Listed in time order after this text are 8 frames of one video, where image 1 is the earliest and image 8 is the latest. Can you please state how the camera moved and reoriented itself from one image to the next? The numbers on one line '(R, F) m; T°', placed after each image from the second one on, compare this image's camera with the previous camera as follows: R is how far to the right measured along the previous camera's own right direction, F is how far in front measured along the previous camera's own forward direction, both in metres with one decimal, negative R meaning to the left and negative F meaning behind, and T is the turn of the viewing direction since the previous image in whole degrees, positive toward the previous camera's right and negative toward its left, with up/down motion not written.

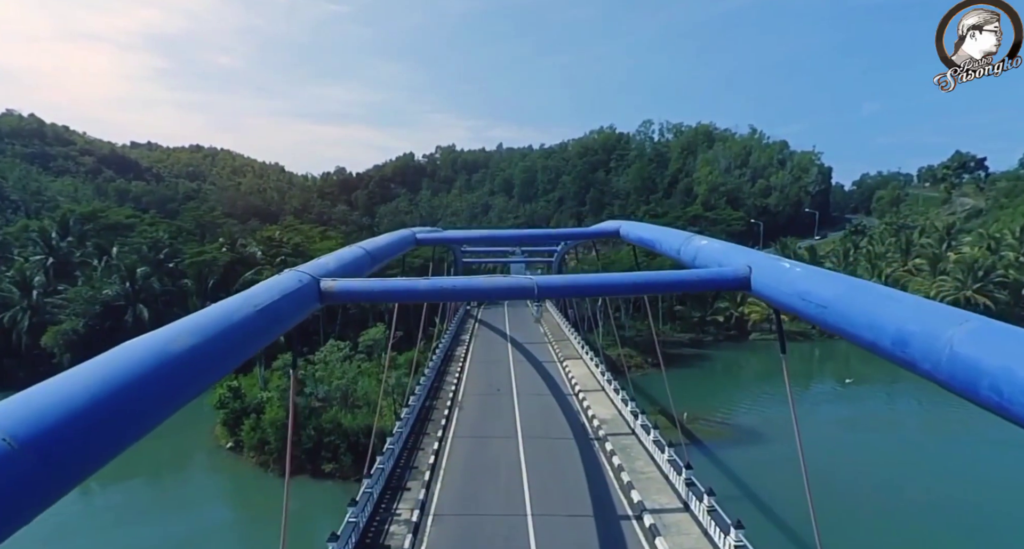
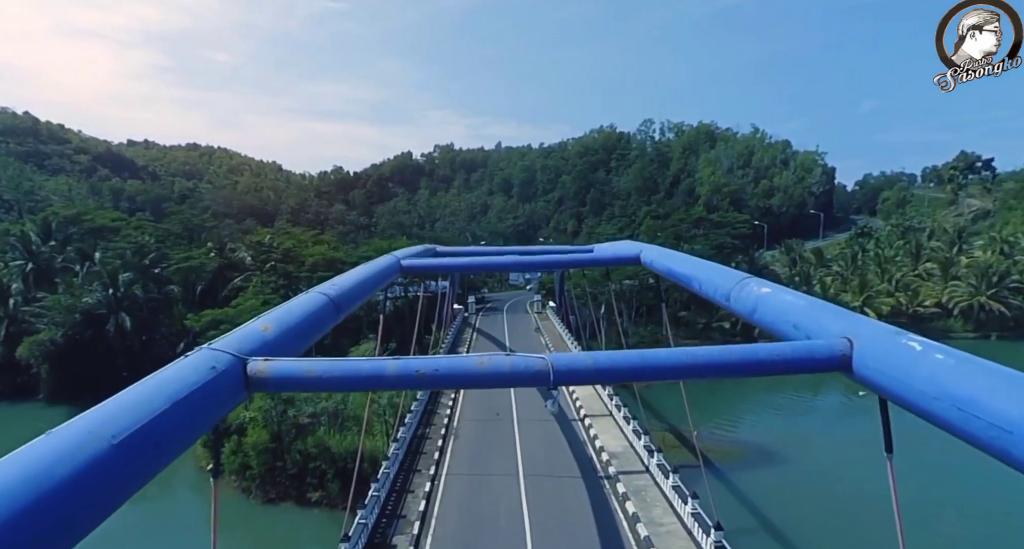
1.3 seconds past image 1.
(-0.1, +1.6) m; 0°
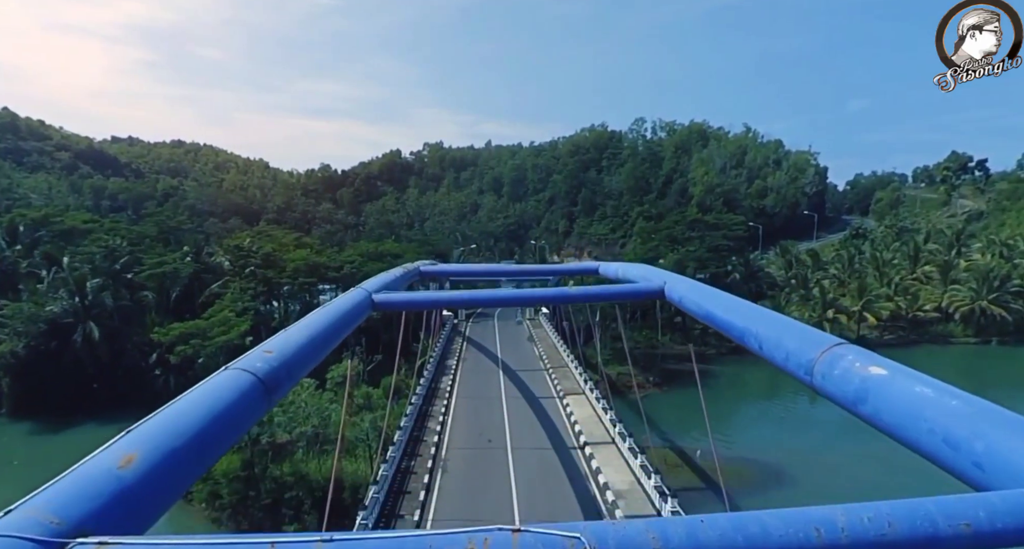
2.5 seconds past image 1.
(-0.1, +1.6) m; +1°
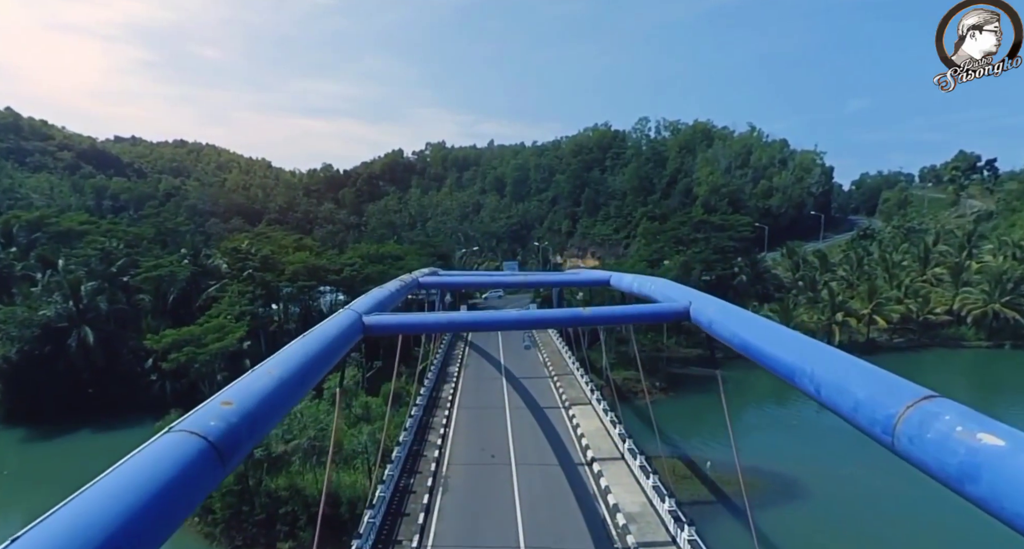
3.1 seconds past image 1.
(-0.1, +0.8) m; 0°
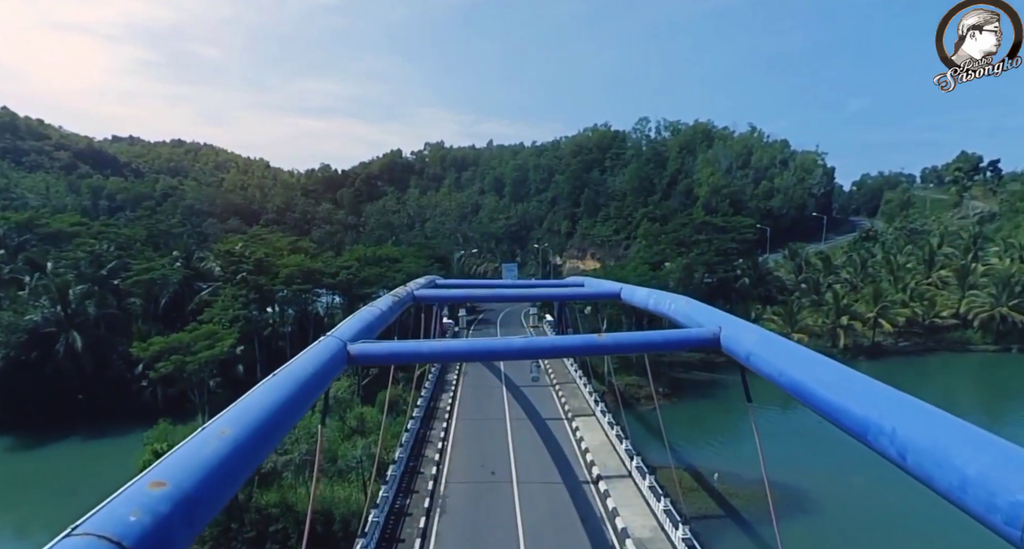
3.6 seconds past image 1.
(-0.1, +0.8) m; 0°
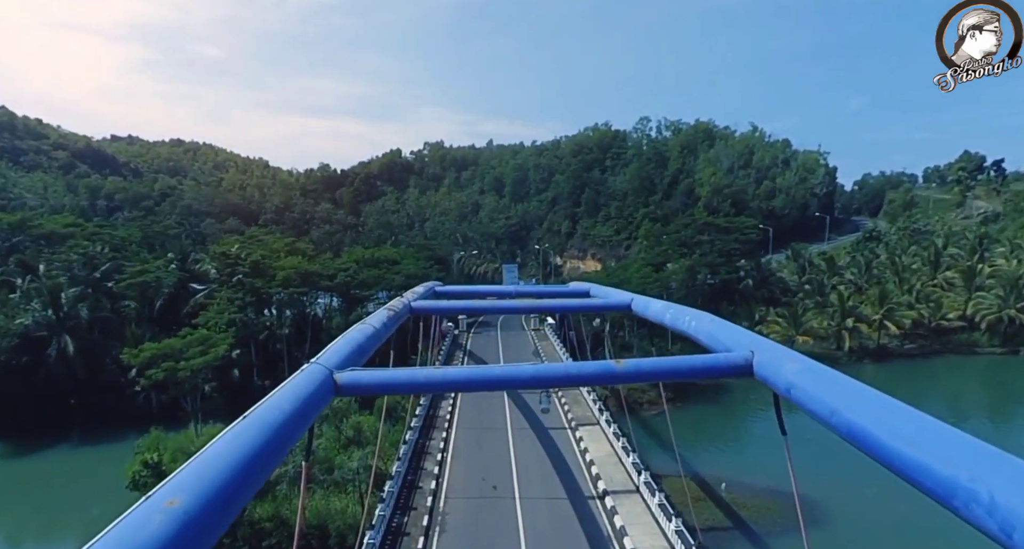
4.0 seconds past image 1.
(-0.1, +0.6) m; 0°
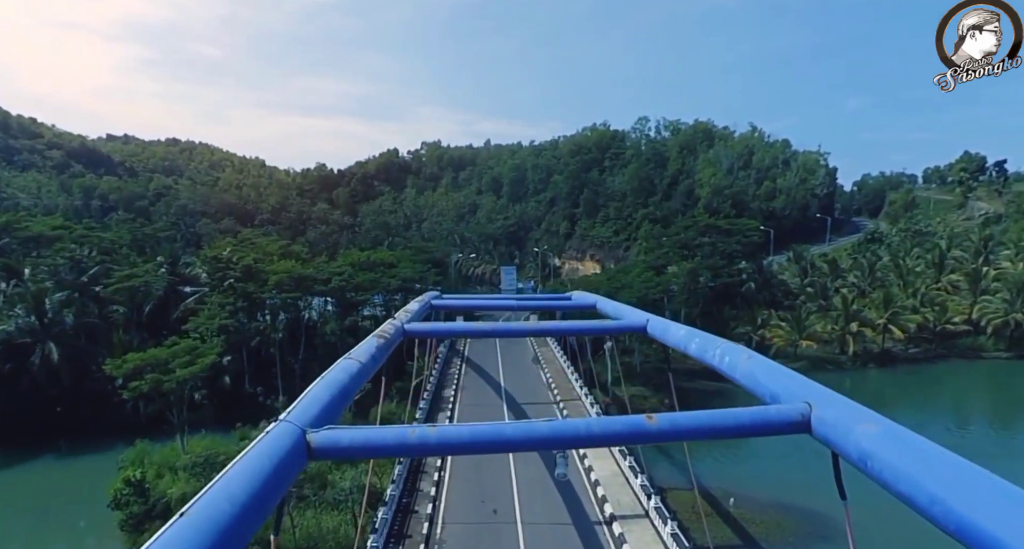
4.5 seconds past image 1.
(-0.1, +0.9) m; 0°
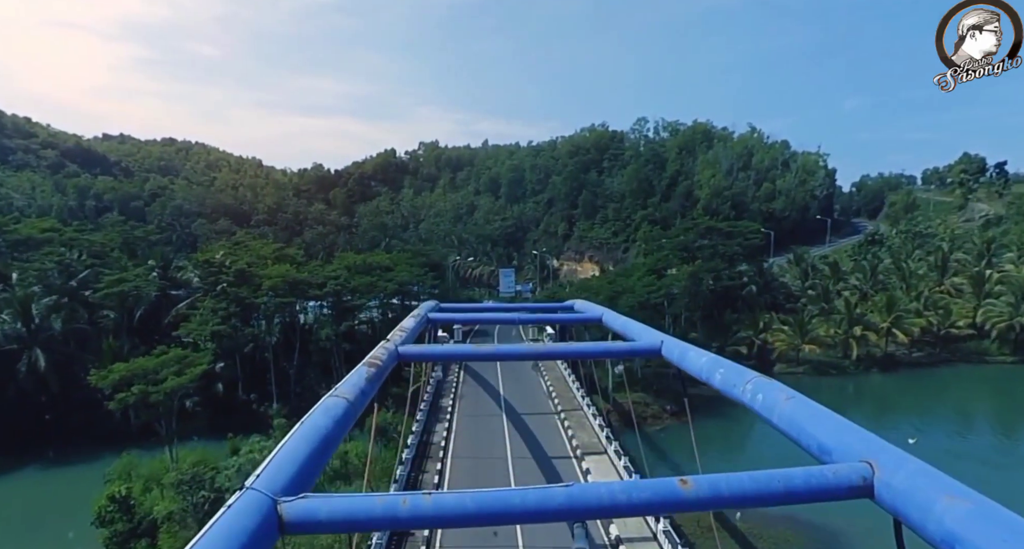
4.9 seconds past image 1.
(-0.1, +0.7) m; 0°
